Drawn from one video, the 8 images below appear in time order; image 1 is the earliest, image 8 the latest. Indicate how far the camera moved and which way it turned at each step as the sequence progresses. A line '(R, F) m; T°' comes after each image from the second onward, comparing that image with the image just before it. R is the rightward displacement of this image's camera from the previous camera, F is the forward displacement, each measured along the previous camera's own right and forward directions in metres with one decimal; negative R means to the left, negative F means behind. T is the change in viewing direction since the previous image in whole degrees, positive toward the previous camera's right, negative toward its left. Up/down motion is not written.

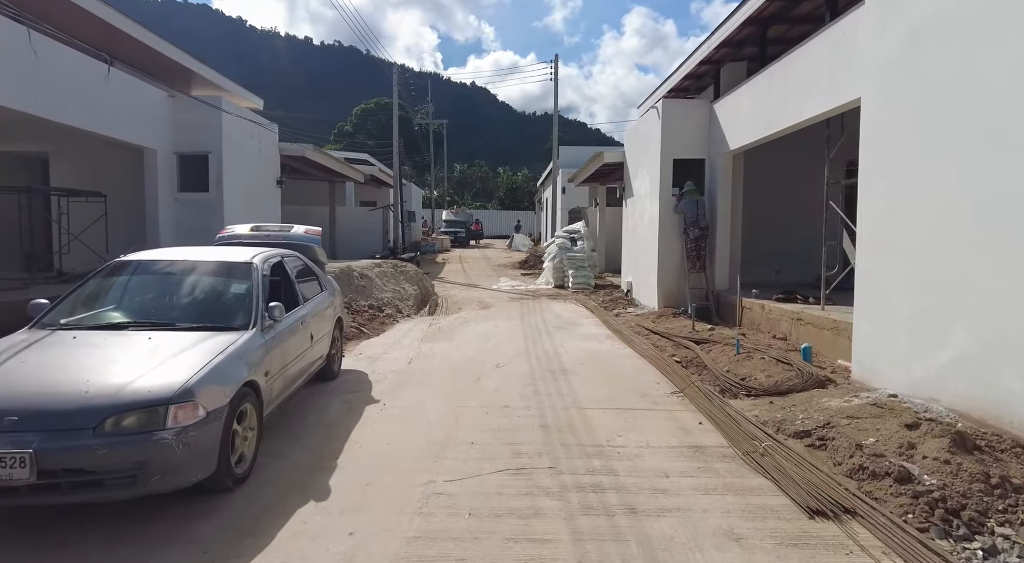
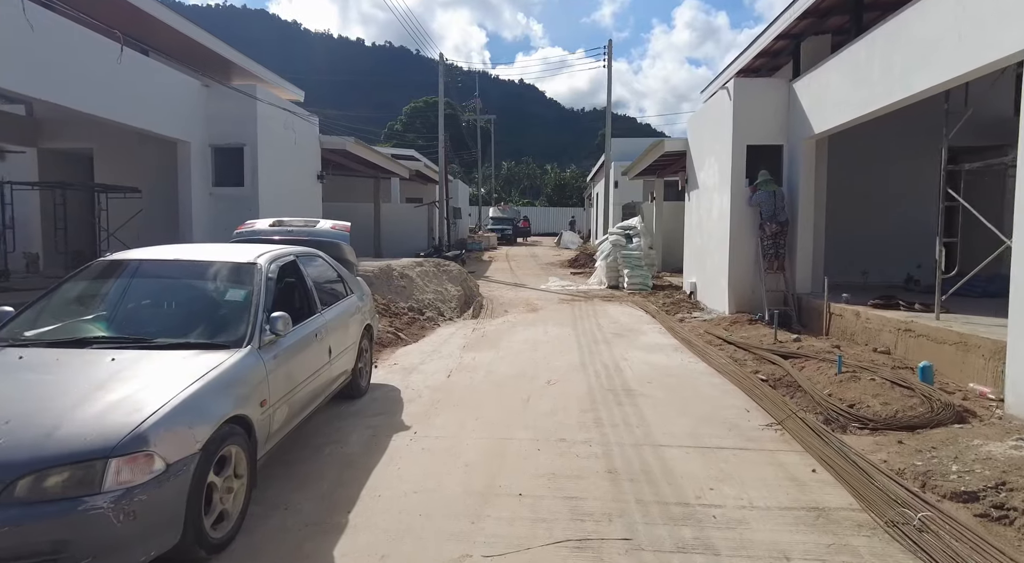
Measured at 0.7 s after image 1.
(-0.1, +1.0) m; -4°
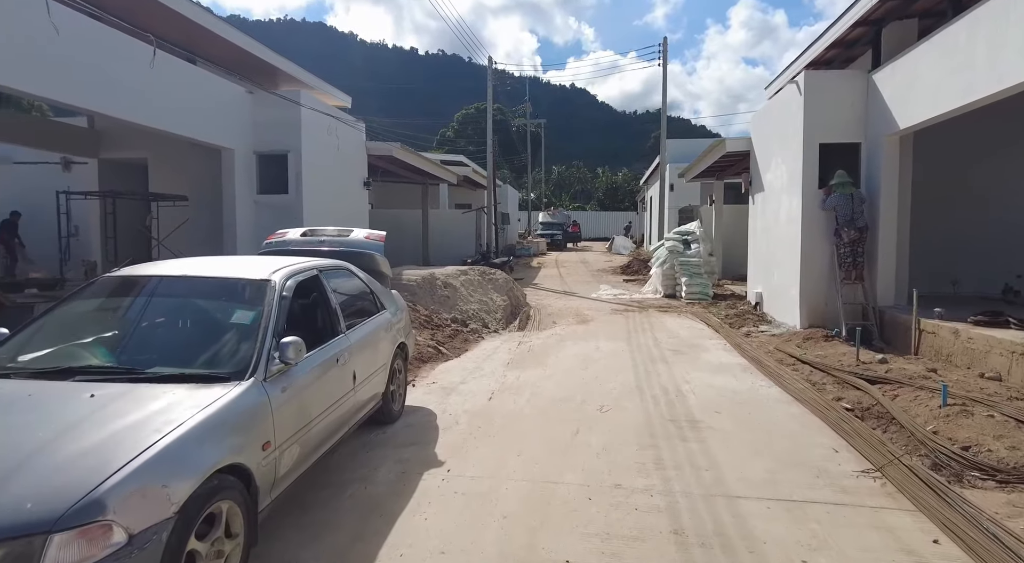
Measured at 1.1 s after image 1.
(0.0, +0.6) m; -5°
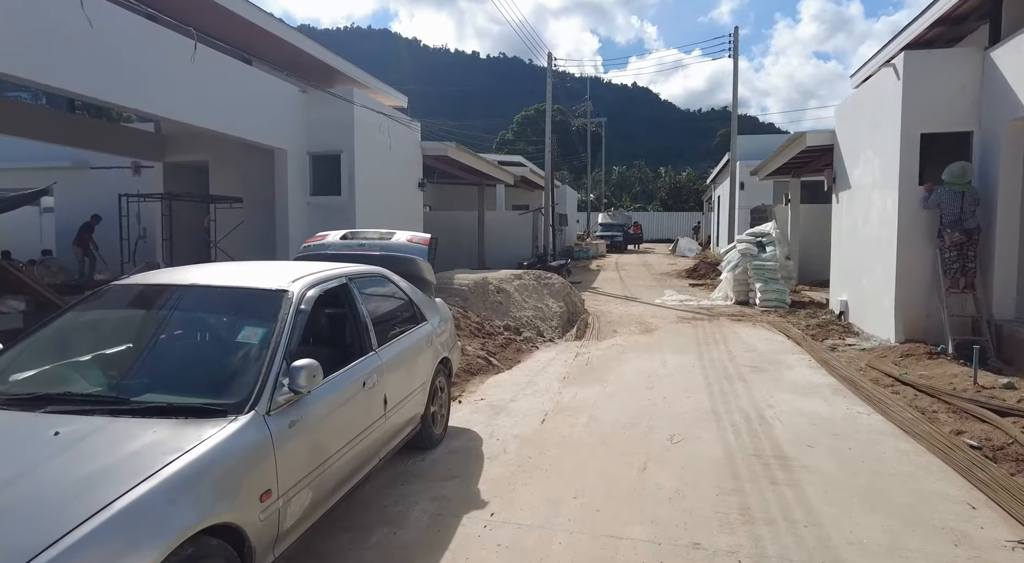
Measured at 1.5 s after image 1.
(0.0, +0.6) m; -5°
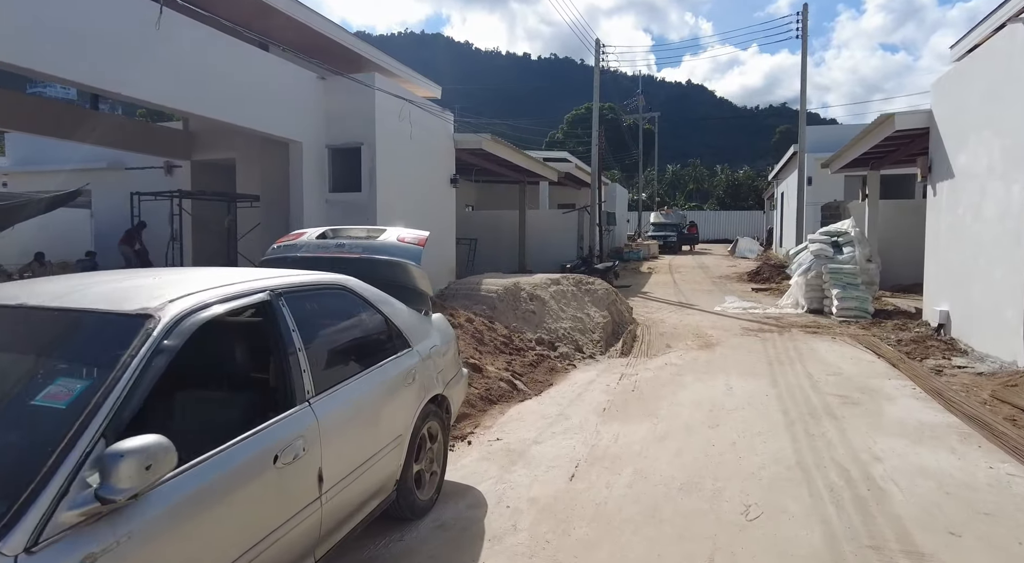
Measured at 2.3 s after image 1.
(+0.2, +1.2) m; -5°
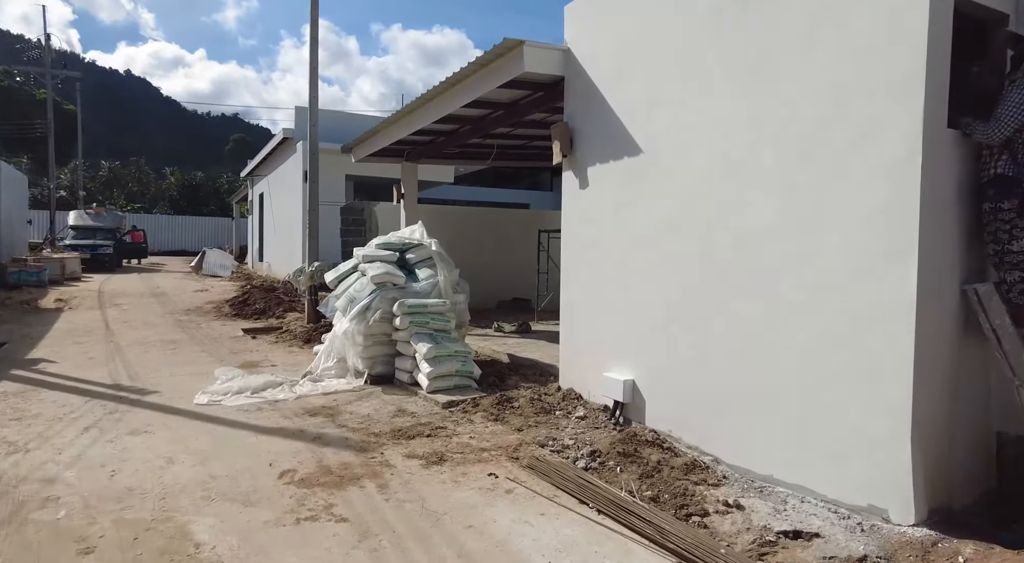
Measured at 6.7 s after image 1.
(+1.8, +6.2) m; +47°
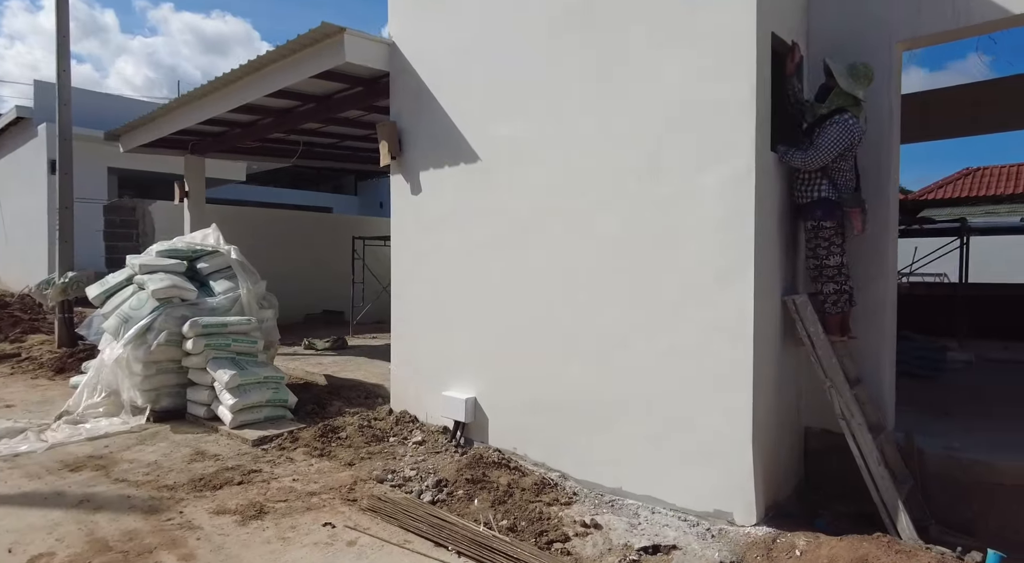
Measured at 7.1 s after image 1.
(-0.3, +0.5) m; +19°
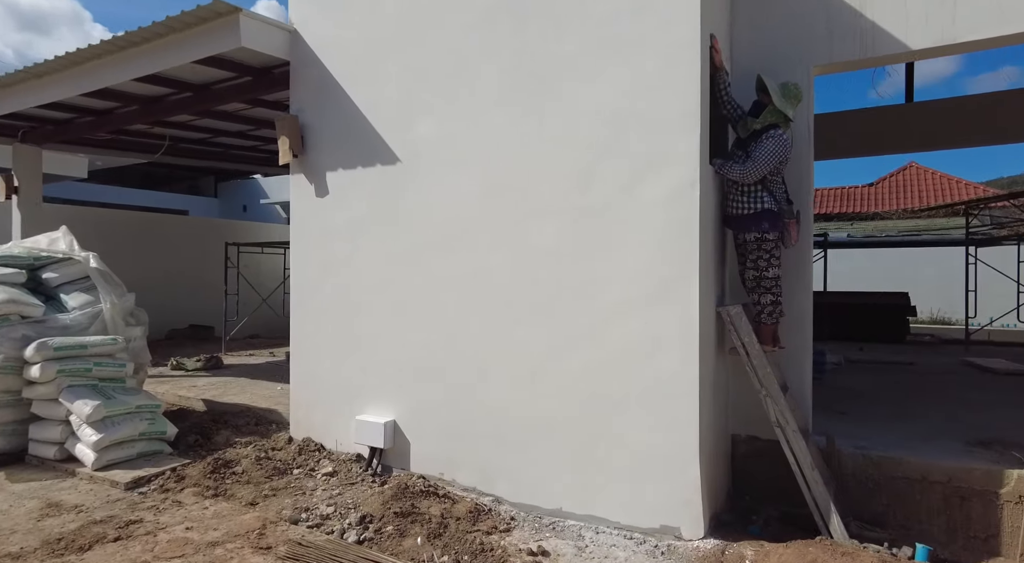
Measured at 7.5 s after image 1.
(-0.4, +0.3) m; +12°
